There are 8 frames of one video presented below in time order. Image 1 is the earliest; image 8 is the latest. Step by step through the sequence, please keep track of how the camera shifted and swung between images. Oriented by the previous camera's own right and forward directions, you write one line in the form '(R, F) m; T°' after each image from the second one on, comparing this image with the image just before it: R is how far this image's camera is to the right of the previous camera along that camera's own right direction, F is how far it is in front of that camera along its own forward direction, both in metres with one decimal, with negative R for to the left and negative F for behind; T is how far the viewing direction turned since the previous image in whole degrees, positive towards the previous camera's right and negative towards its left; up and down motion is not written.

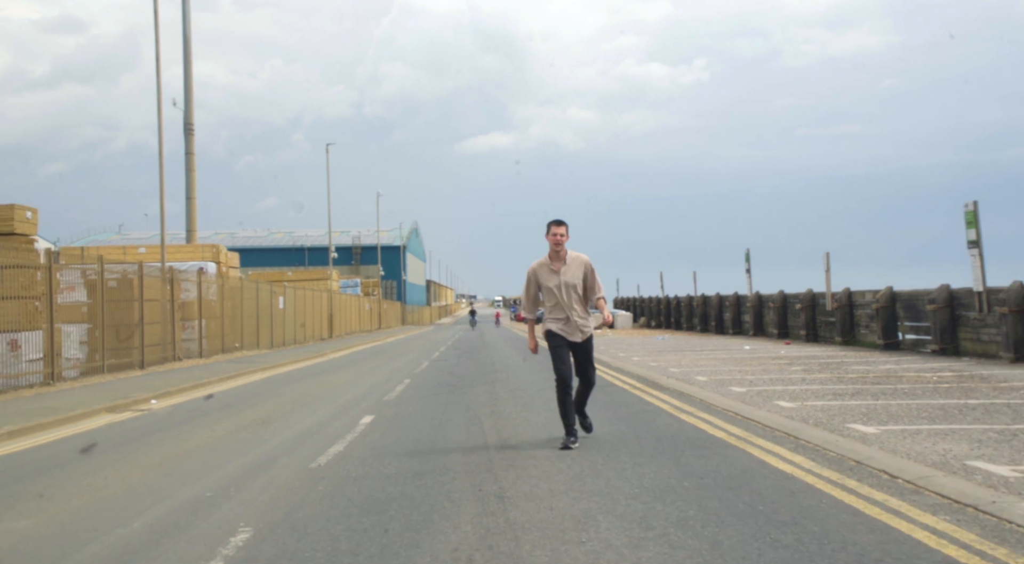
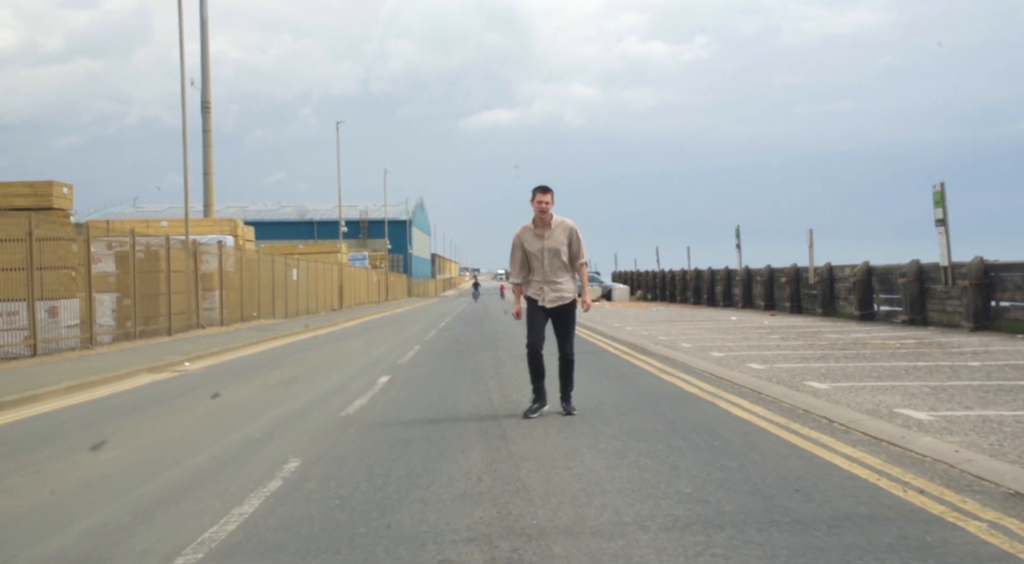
(0.0, -1.1) m; 0°
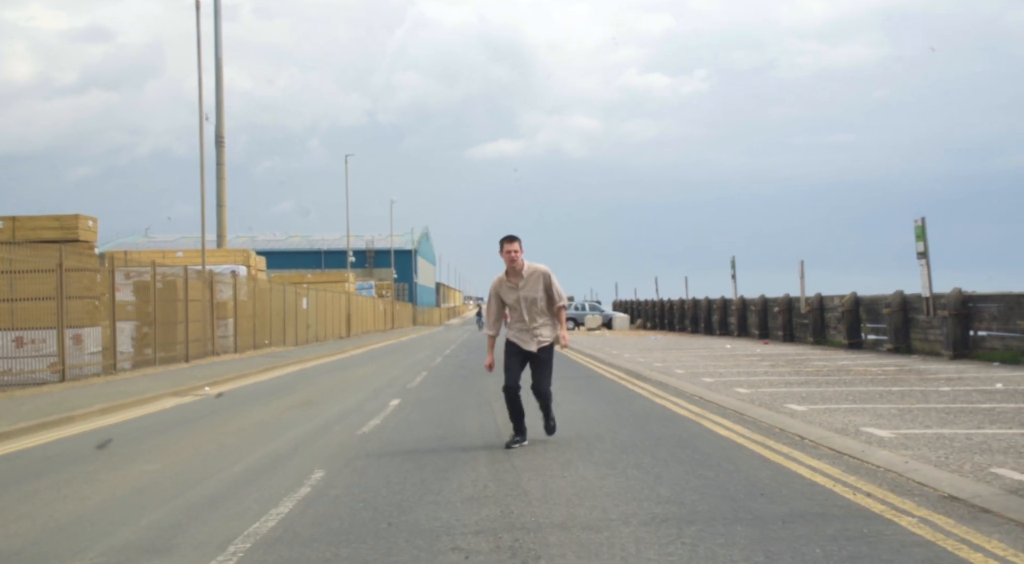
(0.0, -0.8) m; 0°
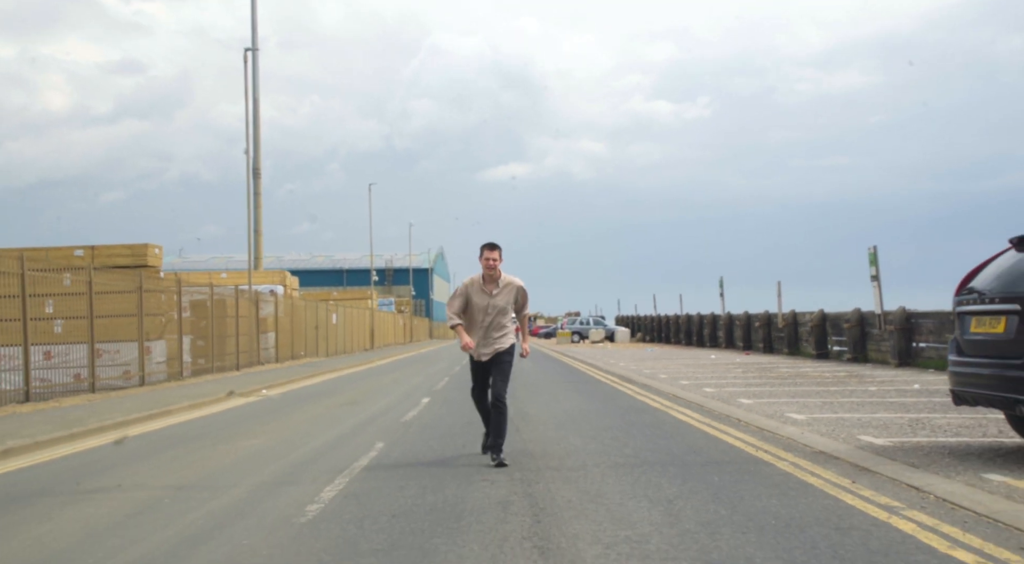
(0.0, -2.5) m; -1°
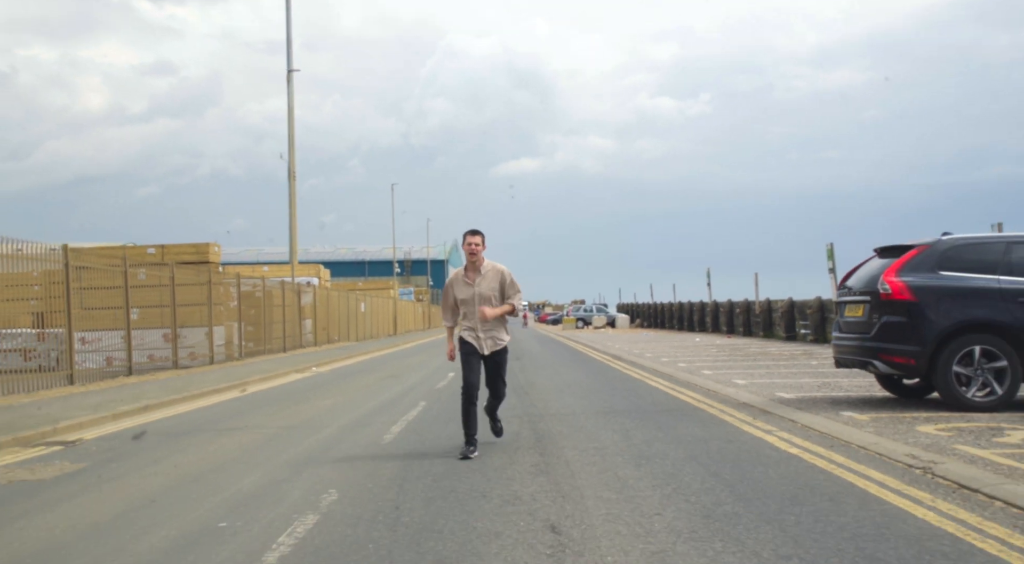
(0.0, -3.0) m; -1°
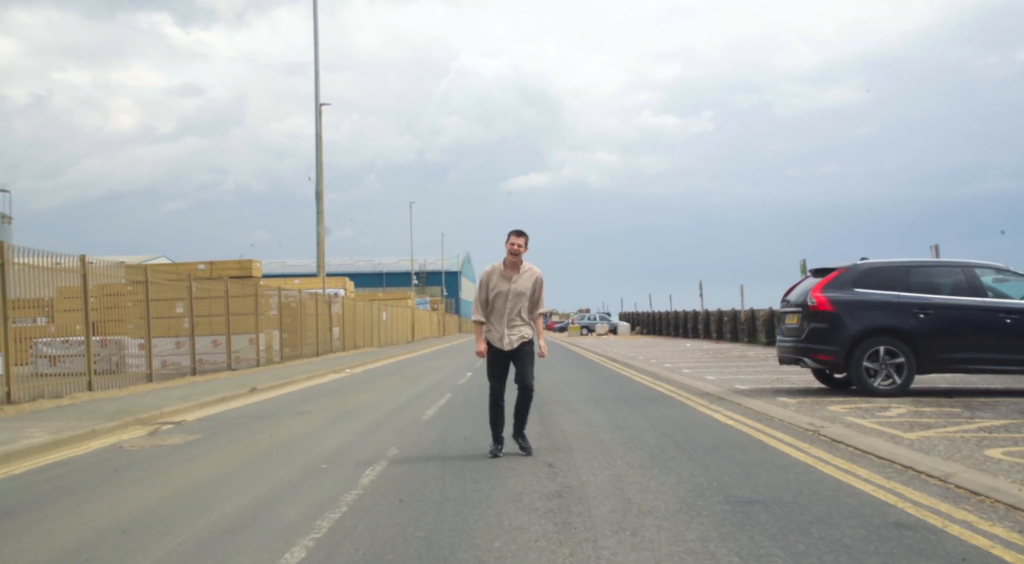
(0.0, -2.6) m; -1°
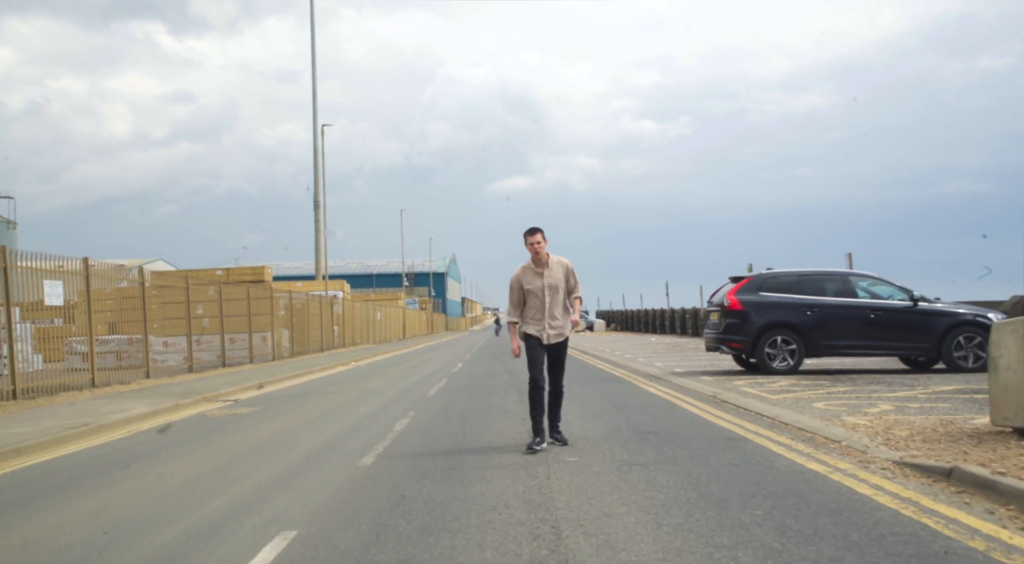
(0.0, -3.4) m; +1°
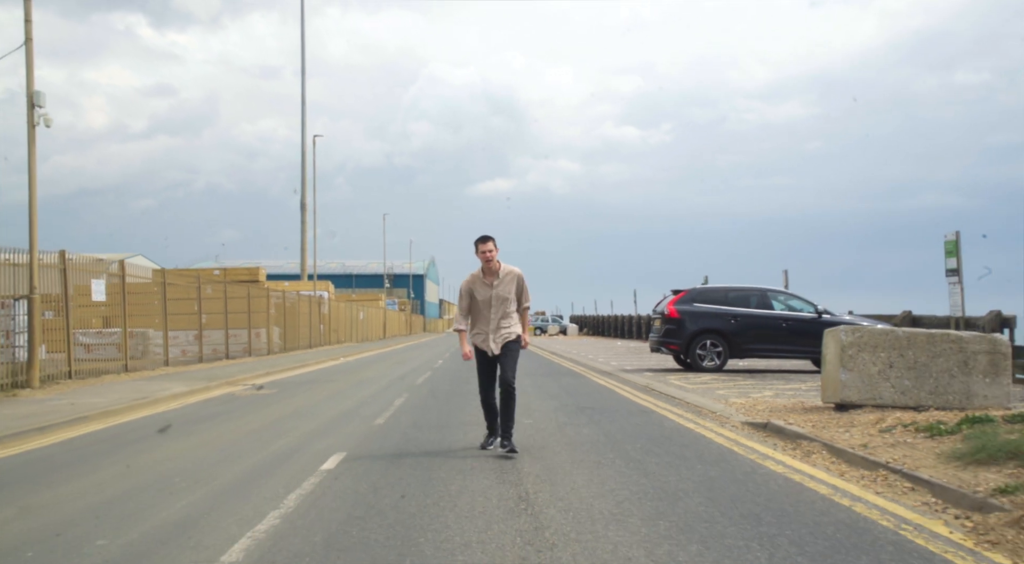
(0.0, -2.9) m; +2°
